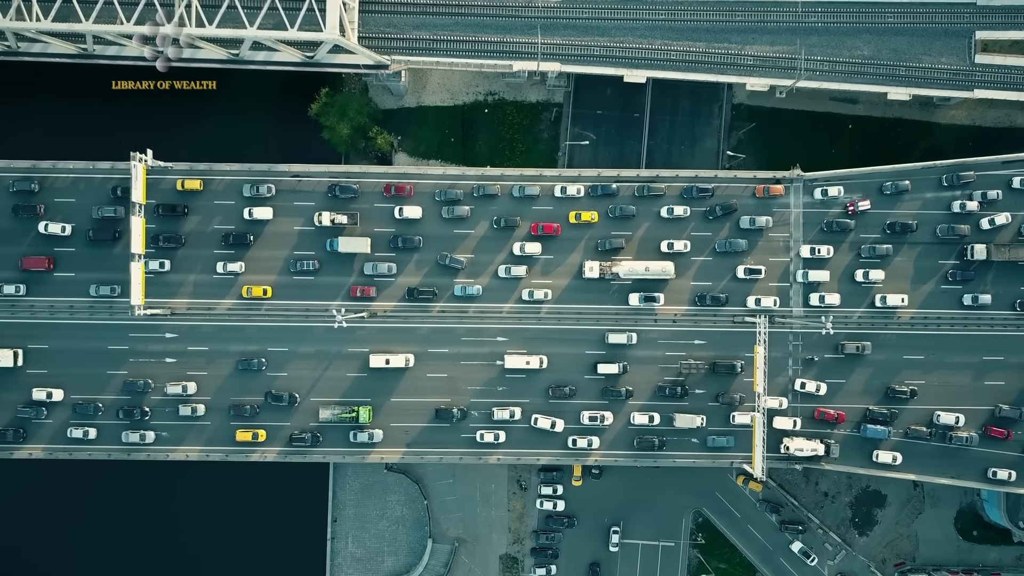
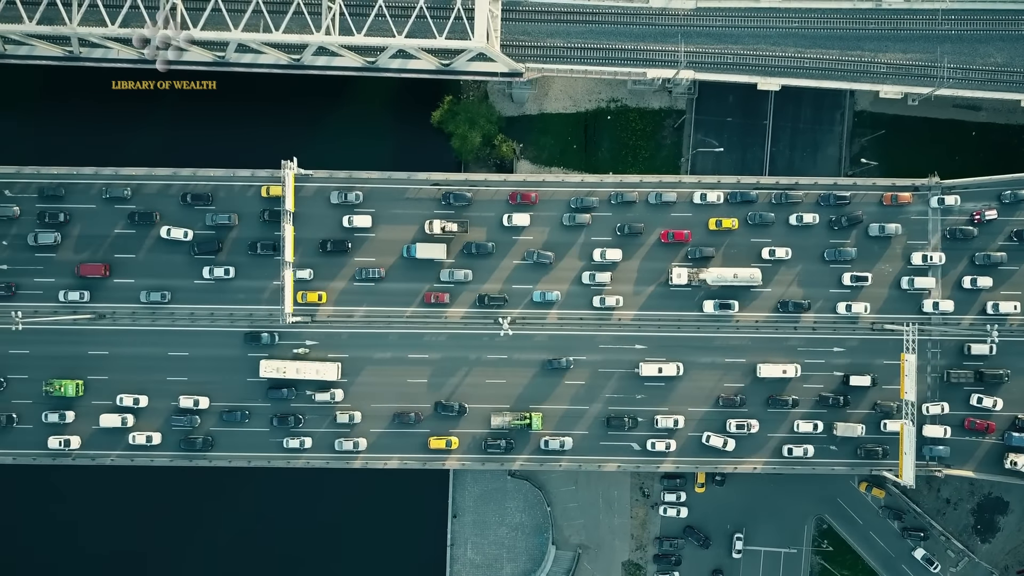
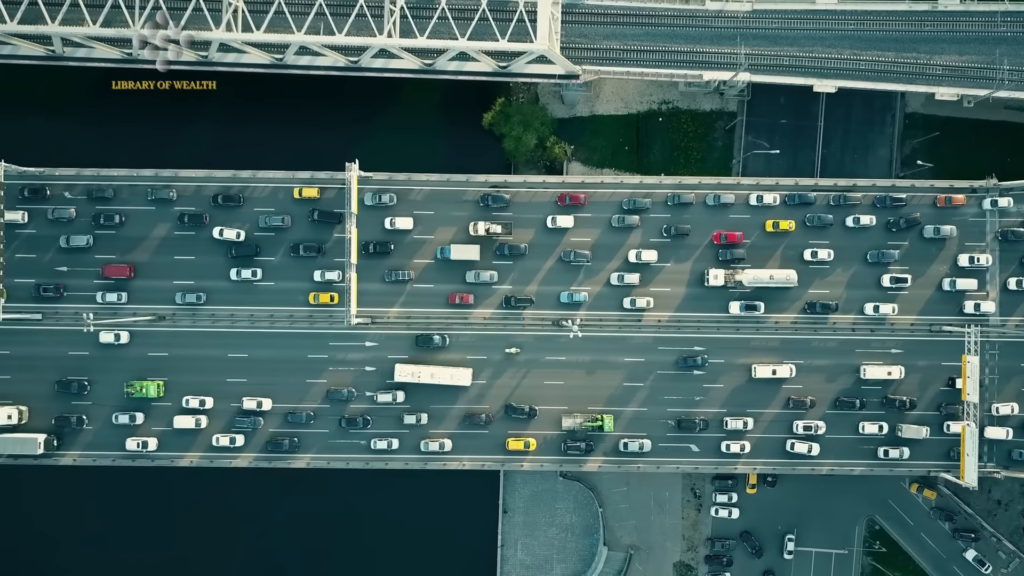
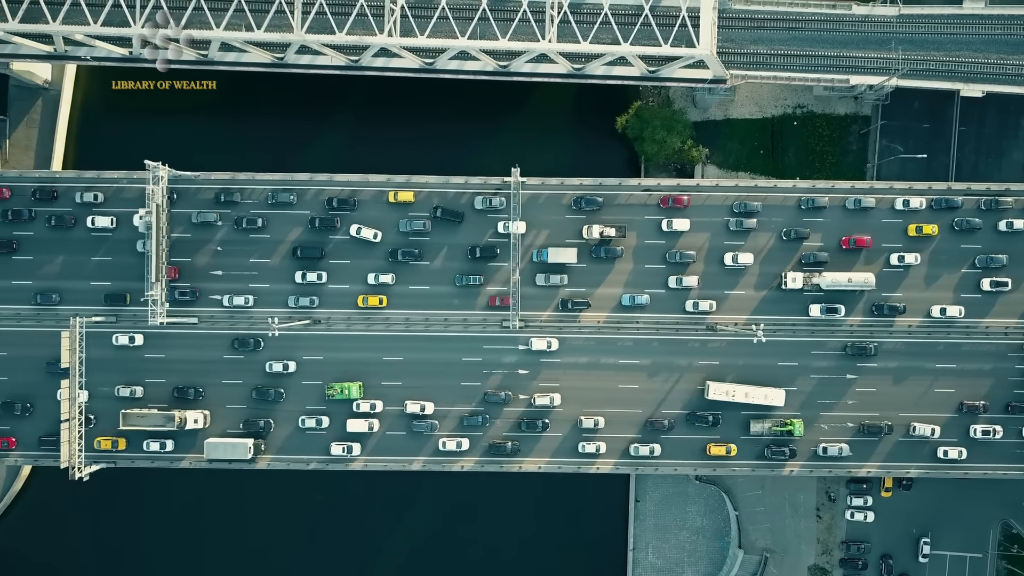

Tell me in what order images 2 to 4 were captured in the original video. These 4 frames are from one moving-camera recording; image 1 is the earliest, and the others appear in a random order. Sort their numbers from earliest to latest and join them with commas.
2, 3, 4
